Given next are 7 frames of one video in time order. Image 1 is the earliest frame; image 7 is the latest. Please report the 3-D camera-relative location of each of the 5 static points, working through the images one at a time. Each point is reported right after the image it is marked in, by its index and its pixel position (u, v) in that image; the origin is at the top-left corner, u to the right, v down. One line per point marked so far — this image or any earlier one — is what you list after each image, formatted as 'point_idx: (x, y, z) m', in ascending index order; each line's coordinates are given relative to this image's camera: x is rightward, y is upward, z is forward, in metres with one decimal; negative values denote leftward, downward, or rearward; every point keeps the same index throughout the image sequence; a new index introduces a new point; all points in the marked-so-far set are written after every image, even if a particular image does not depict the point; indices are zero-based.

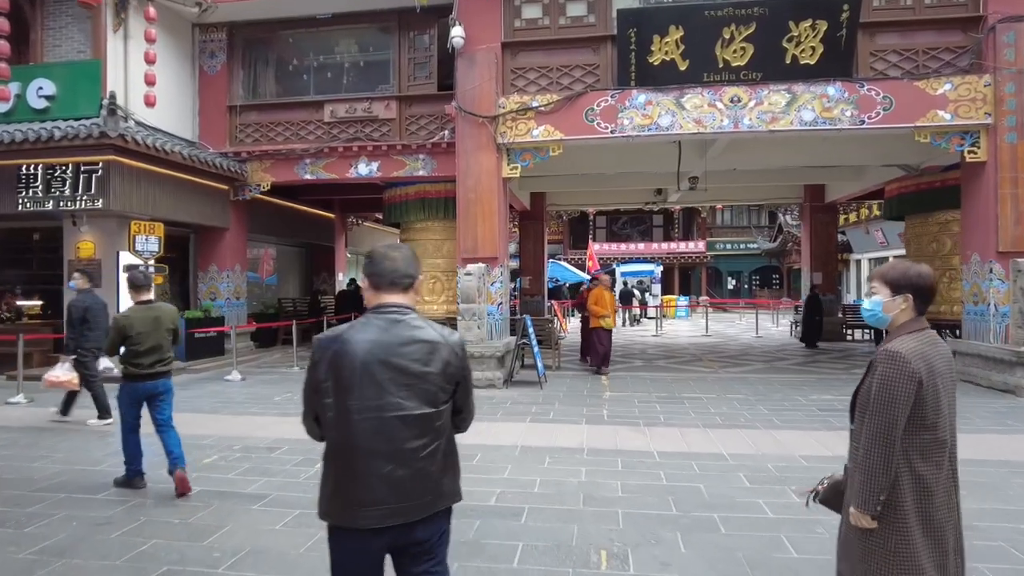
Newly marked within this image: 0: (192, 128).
0: (-6.3, +3.2, +12.5) m
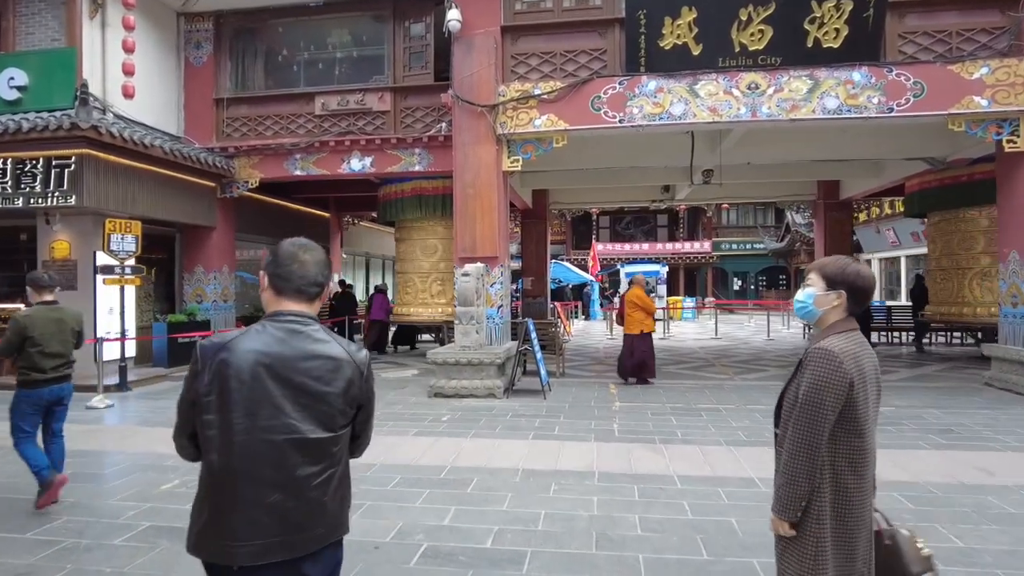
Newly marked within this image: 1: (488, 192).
0: (-6.3, +3.1, +11.9) m
1: (-0.3, +1.3, +8.6) m
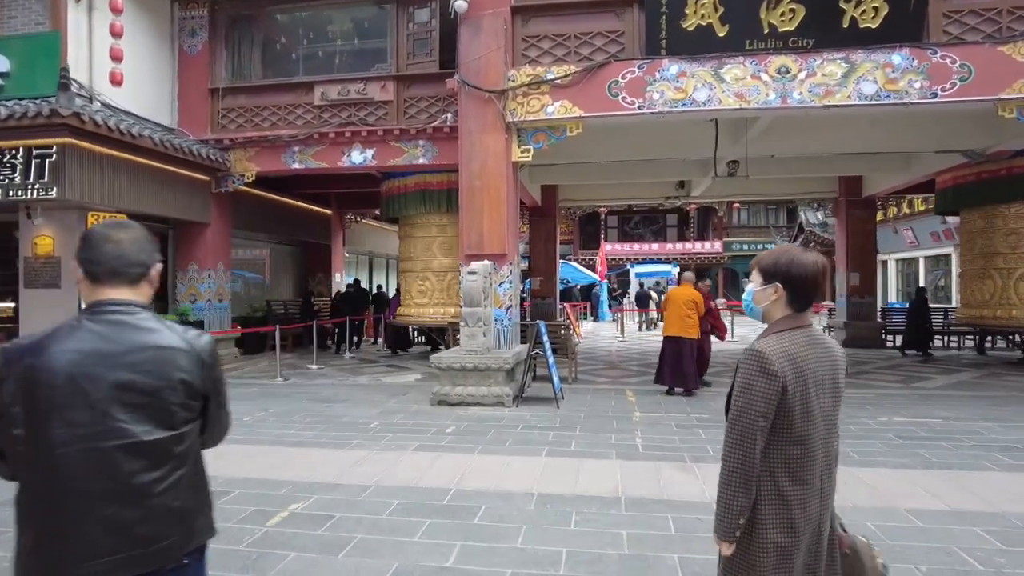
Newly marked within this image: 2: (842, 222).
0: (-6.1, +3.1, +11.4) m
1: (-0.2, +1.3, +8.0) m
2: (+7.8, +1.6, +14.8) m
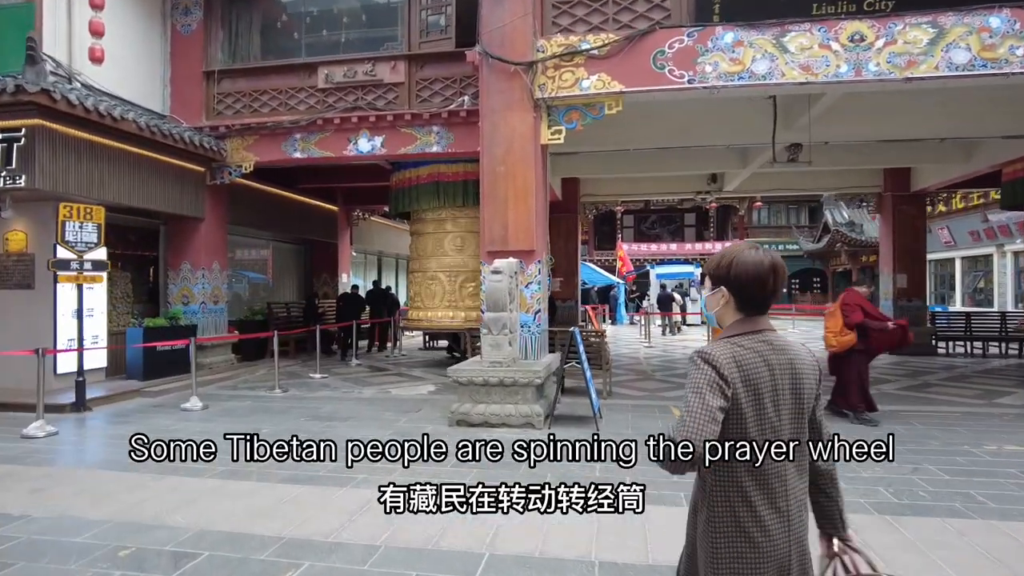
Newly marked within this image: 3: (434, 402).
0: (-5.8, +3.1, +10.4) m
1: (+0.1, +1.3, +6.9) m
2: (+8.2, +1.5, +13.7) m
3: (-1.0, -1.4, +7.6) m
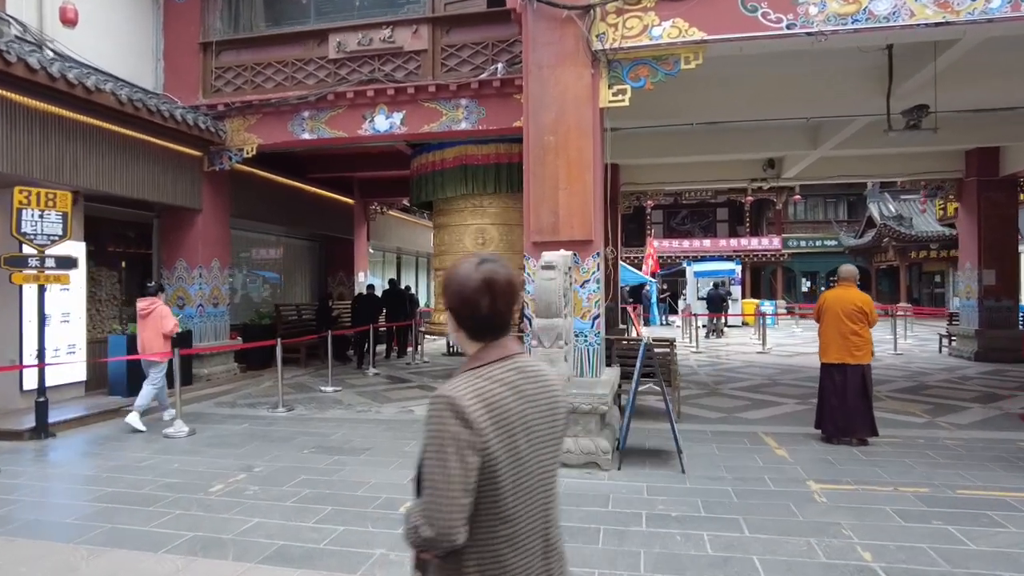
0: (-5.2, +3.1, +9.2) m
1: (+0.6, +1.3, +5.6) m
2: (+8.8, +1.6, +12.1) m
3: (-0.5, -1.4, +6.3) m
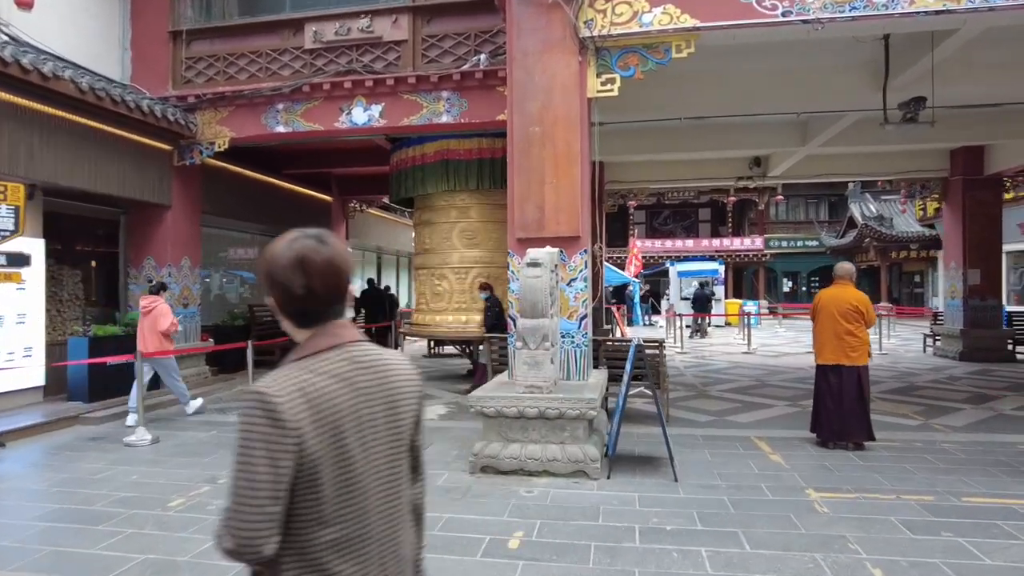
0: (-5.5, +3.1, +8.8) m
1: (+0.4, +1.3, +5.3) m
2: (+8.5, +1.6, +12.0) m
3: (-0.6, -1.4, +6.0) m
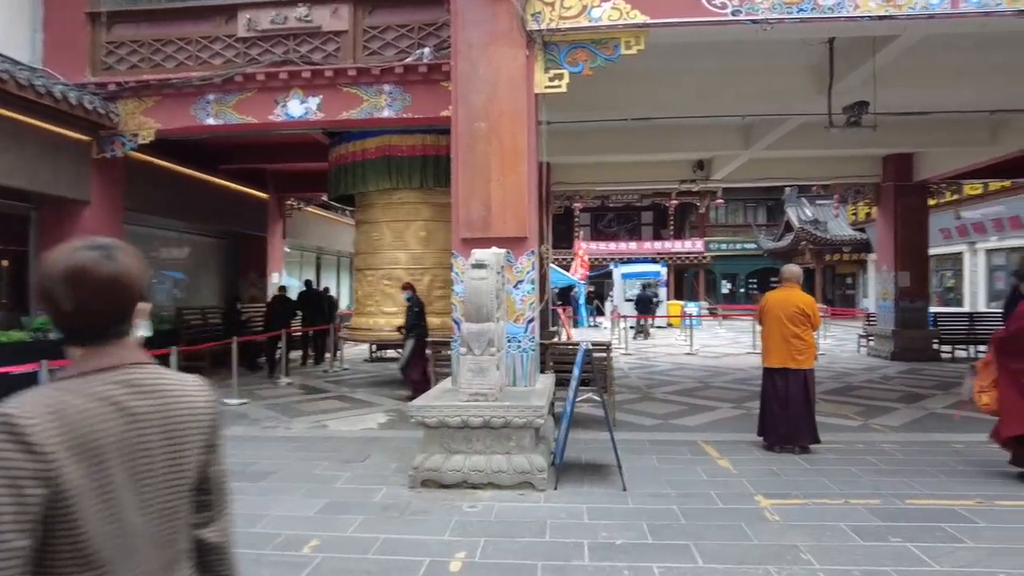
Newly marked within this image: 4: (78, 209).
0: (-6.2, +3.1, +8.1) m
1: (0.0, +1.3, +5.1) m
2: (+7.4, +1.5, +12.5) m
3: (-1.1, -1.4, +5.7) m
4: (-5.6, +1.0, +8.2) m
